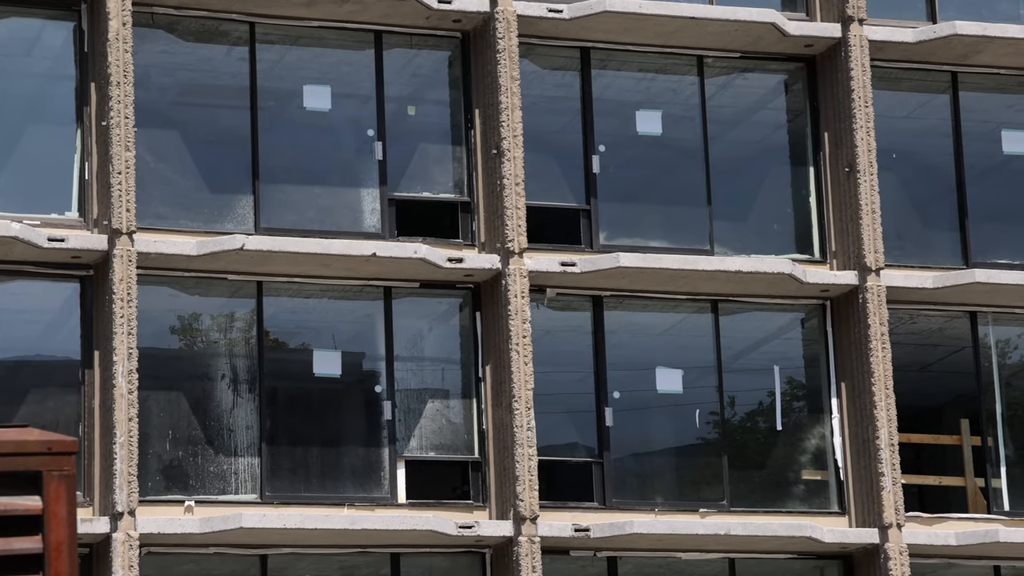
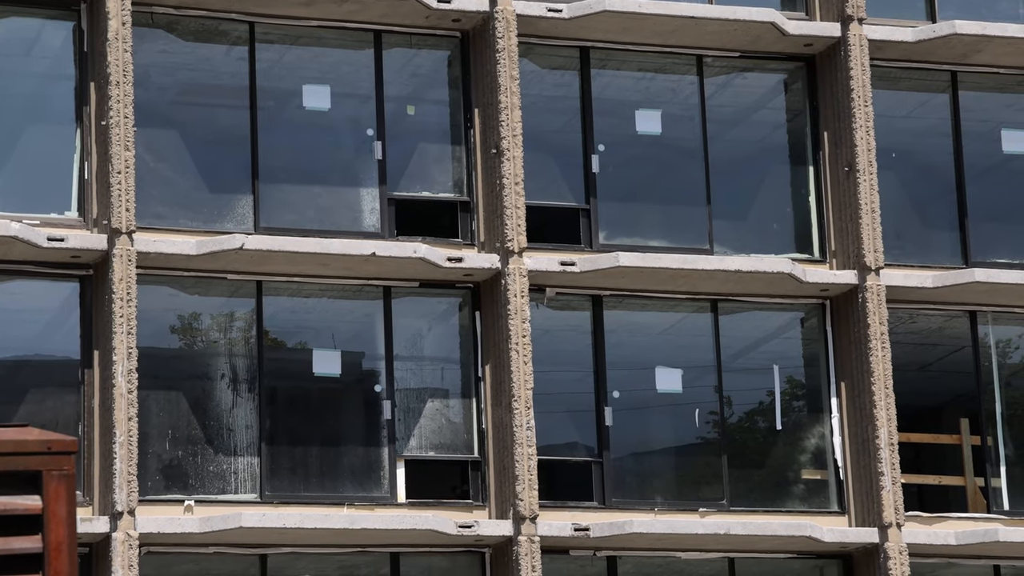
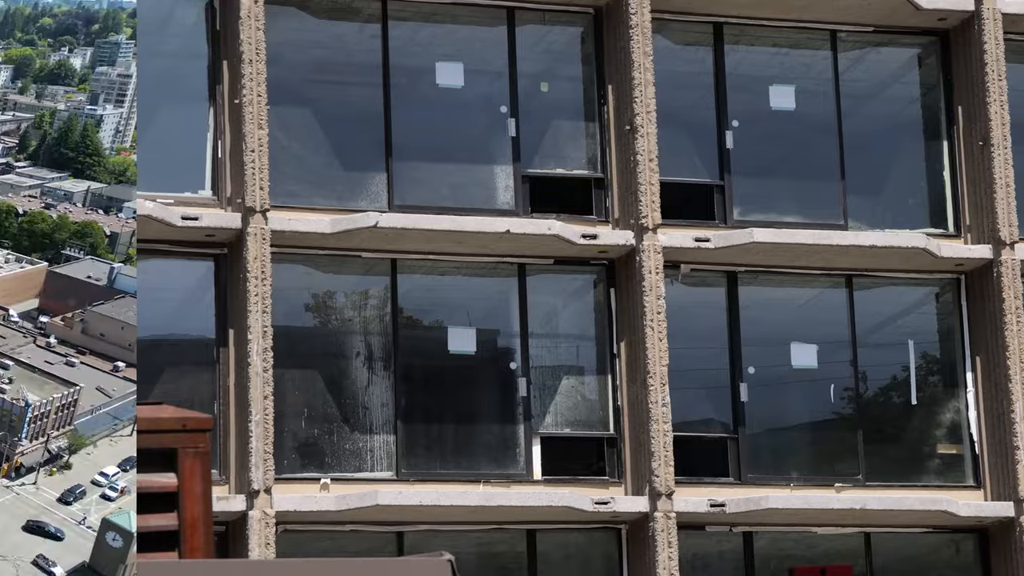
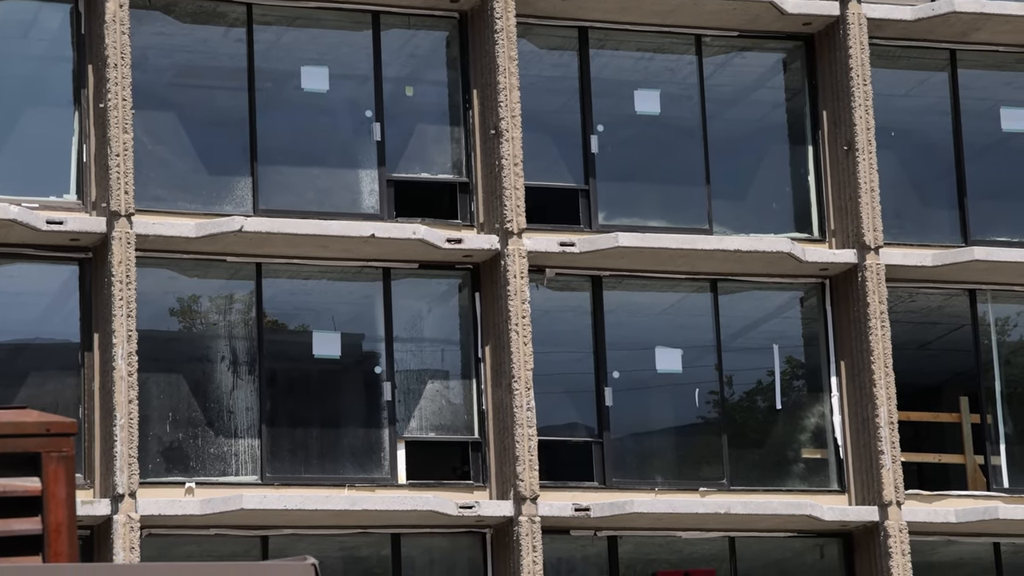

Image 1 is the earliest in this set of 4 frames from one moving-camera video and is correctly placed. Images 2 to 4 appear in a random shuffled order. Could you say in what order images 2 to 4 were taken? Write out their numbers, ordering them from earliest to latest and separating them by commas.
2, 4, 3
